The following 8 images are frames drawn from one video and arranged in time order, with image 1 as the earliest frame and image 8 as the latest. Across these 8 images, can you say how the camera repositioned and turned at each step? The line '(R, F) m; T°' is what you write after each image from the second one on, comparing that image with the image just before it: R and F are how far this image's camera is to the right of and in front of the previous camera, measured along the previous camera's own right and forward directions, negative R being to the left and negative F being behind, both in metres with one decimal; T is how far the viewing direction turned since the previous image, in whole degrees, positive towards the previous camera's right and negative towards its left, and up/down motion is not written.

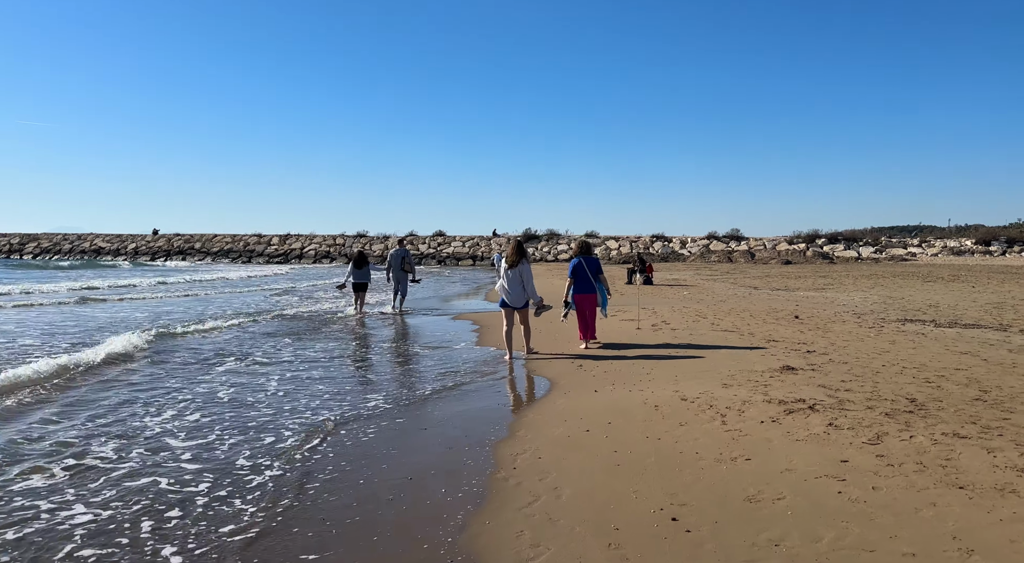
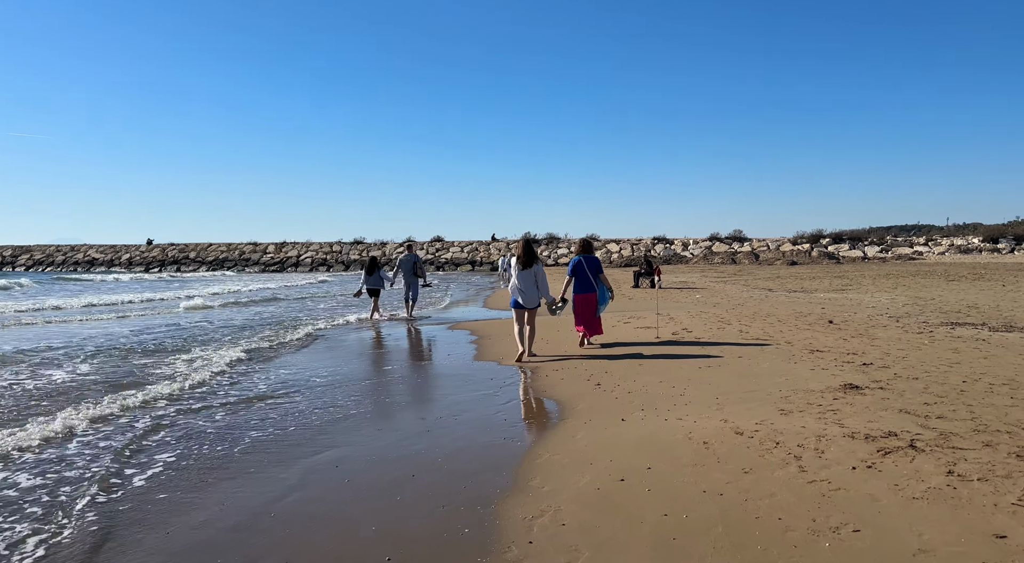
(-0.1, +1.3) m; 0°
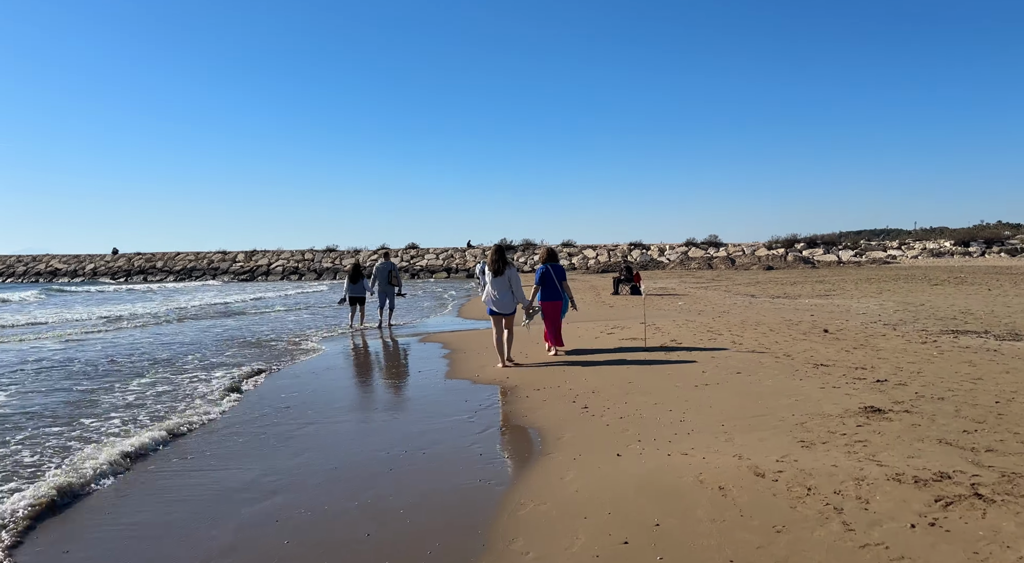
(0.0, +0.8) m; +2°
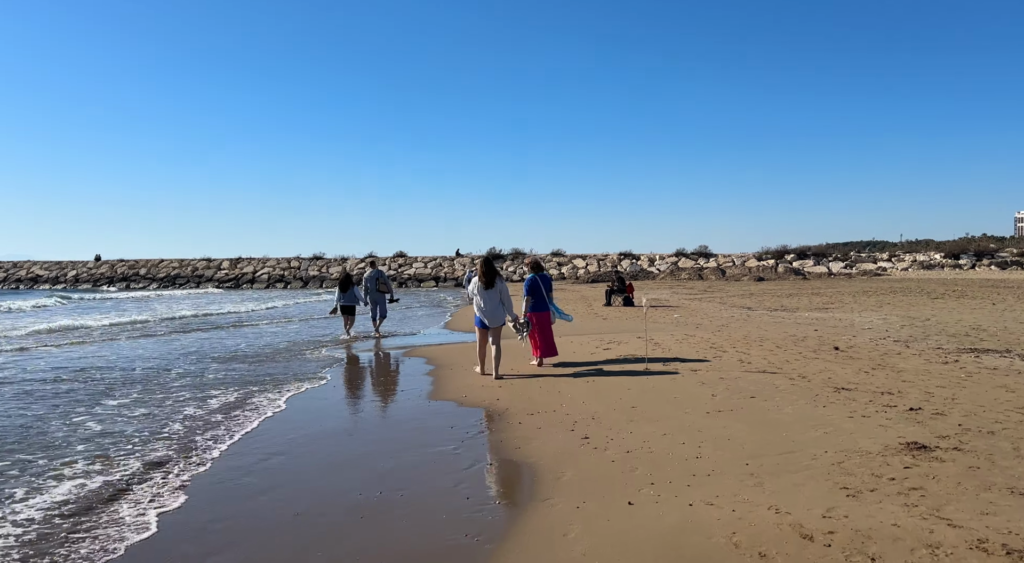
(0.0, +0.7) m; +1°
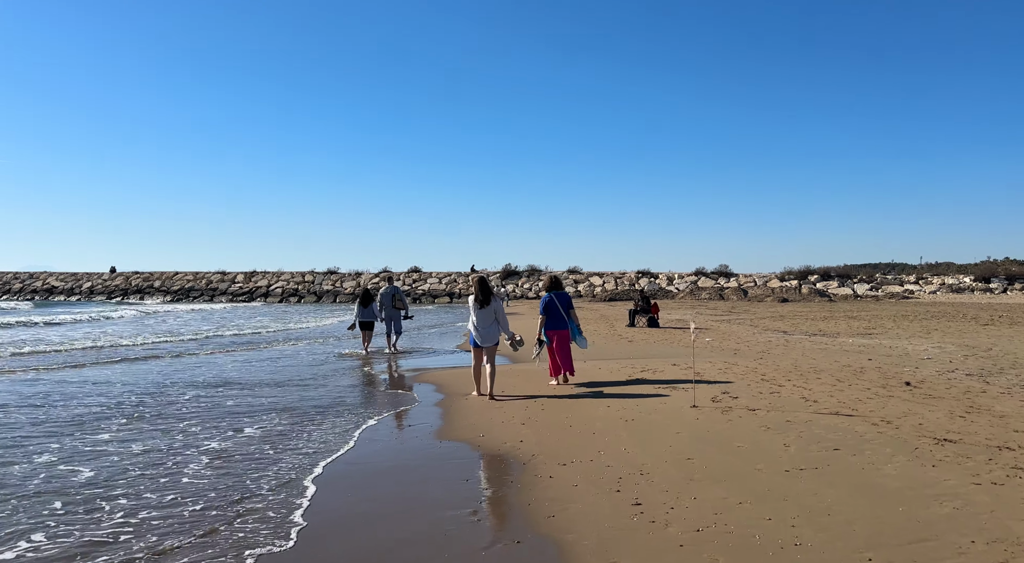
(-0.1, +1.2) m; -1°
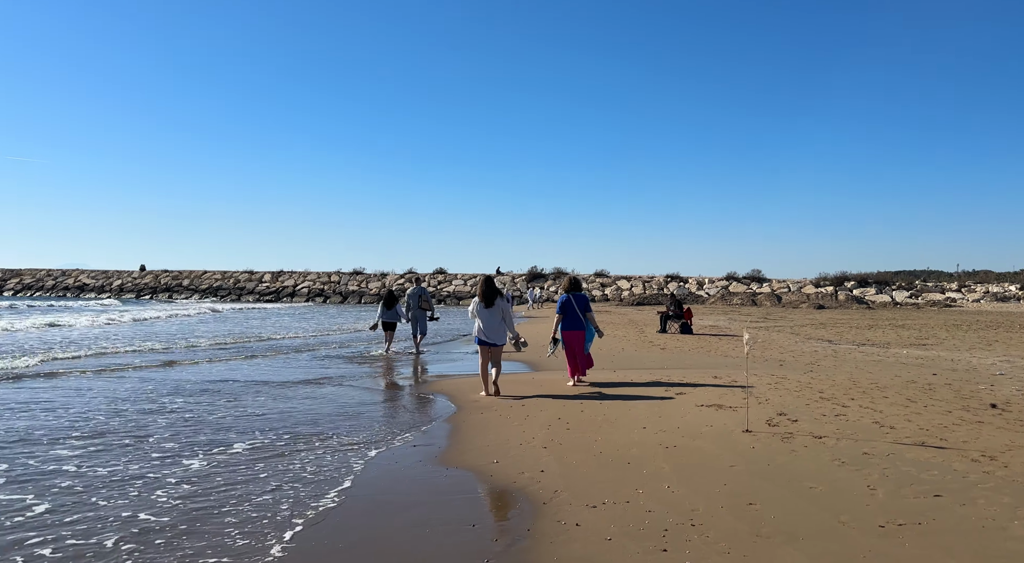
(0.0, +1.1) m; -2°
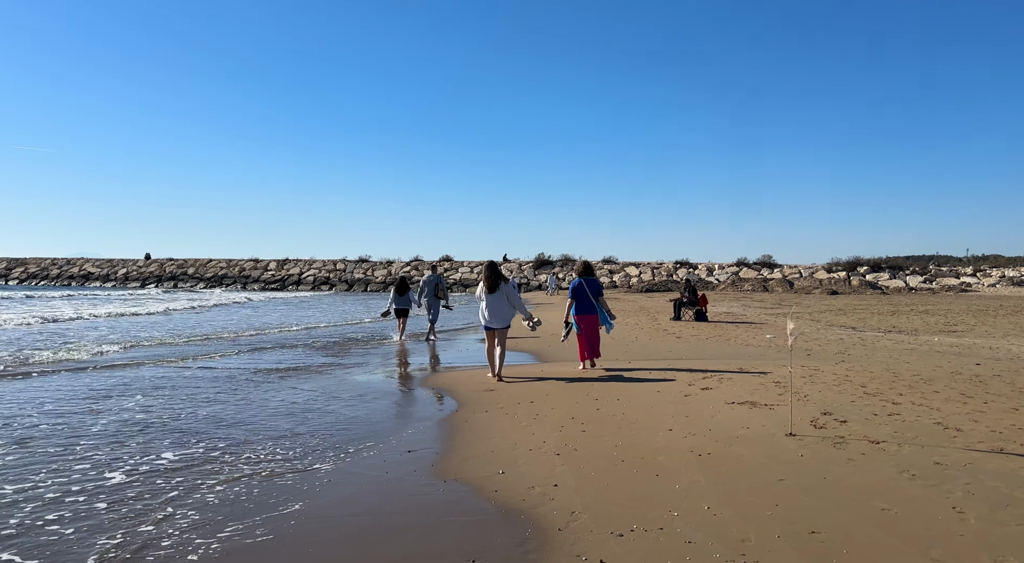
(0.0, +0.9) m; -1°
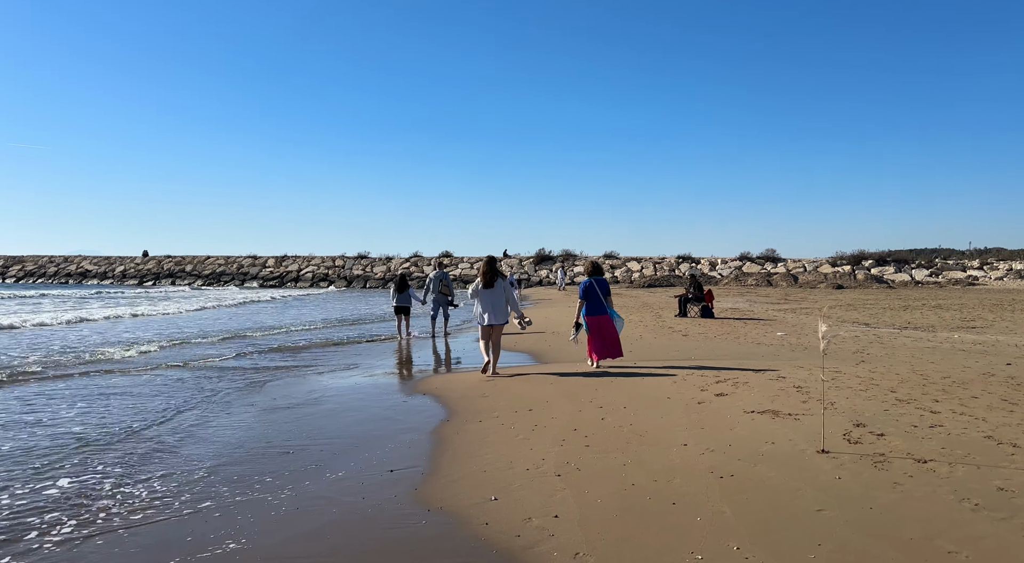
(+0.1, +0.7) m; 0°
